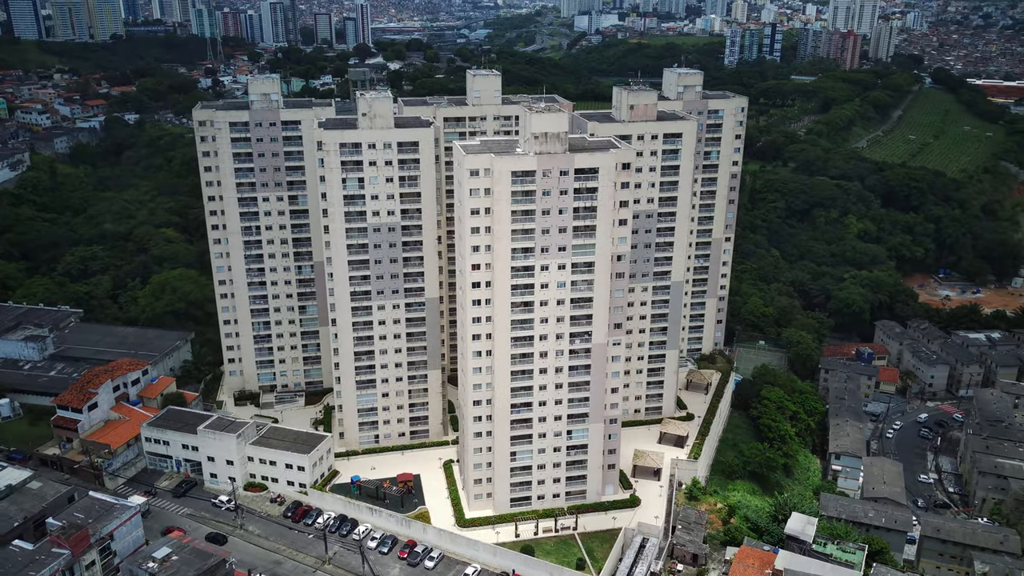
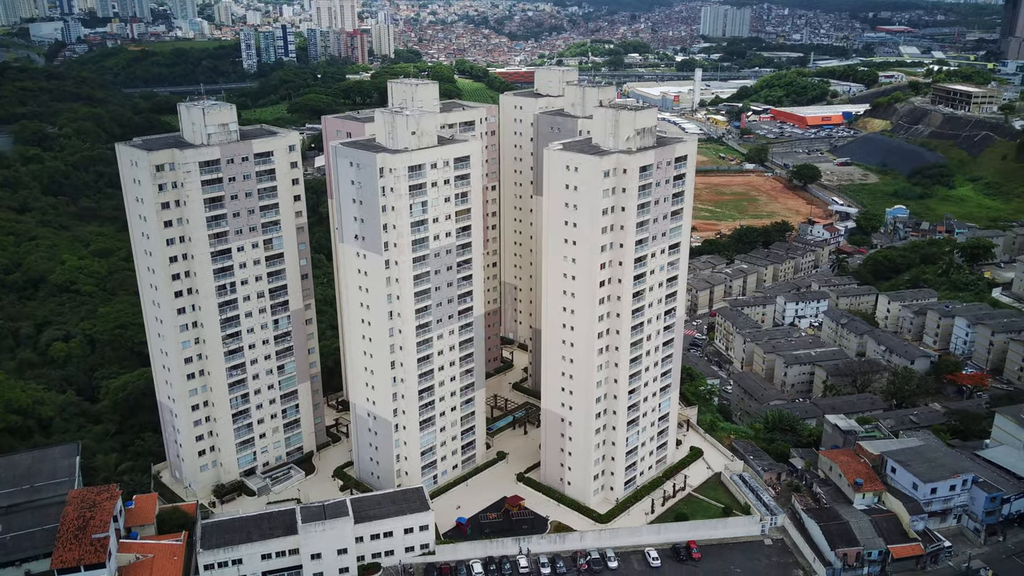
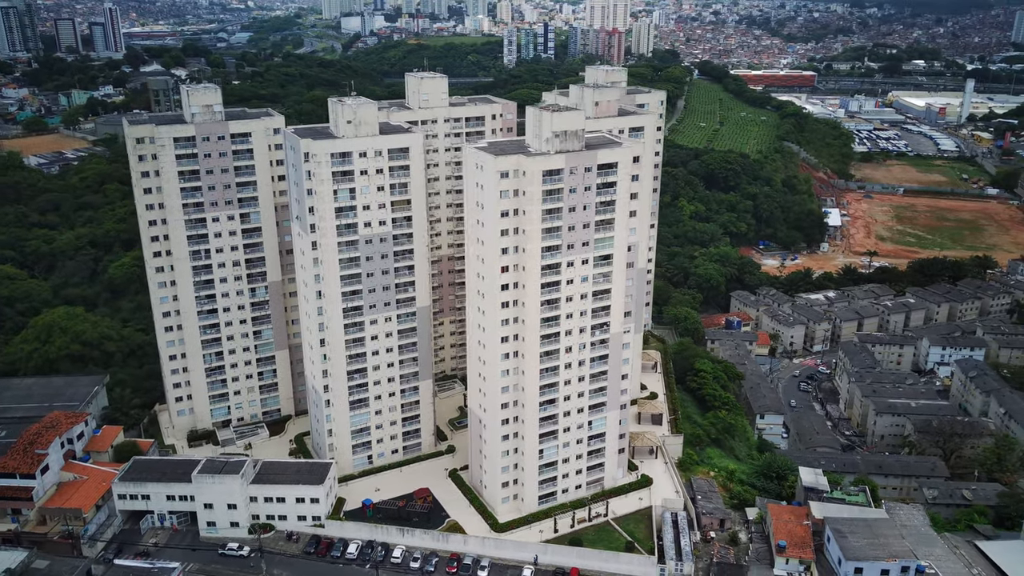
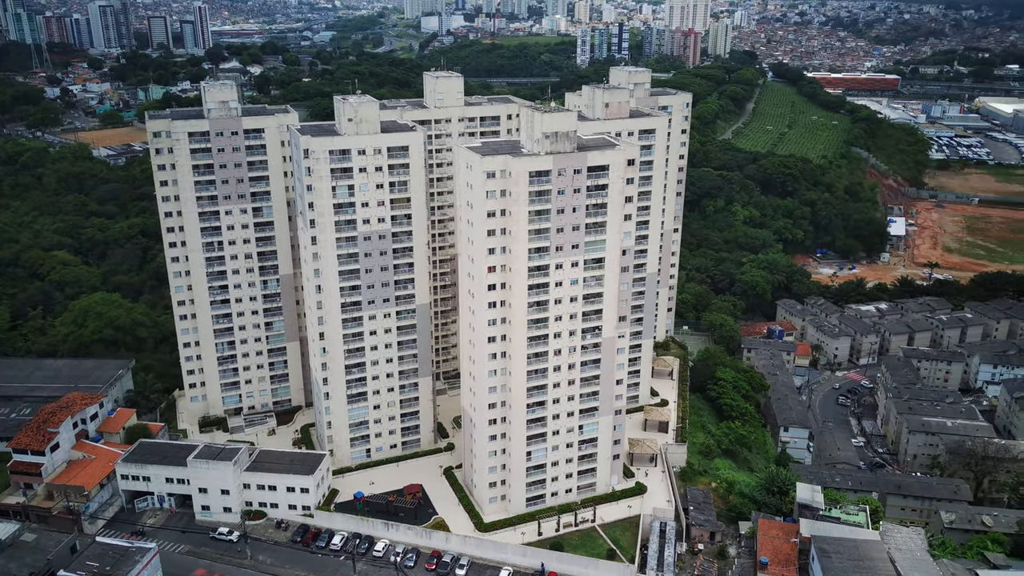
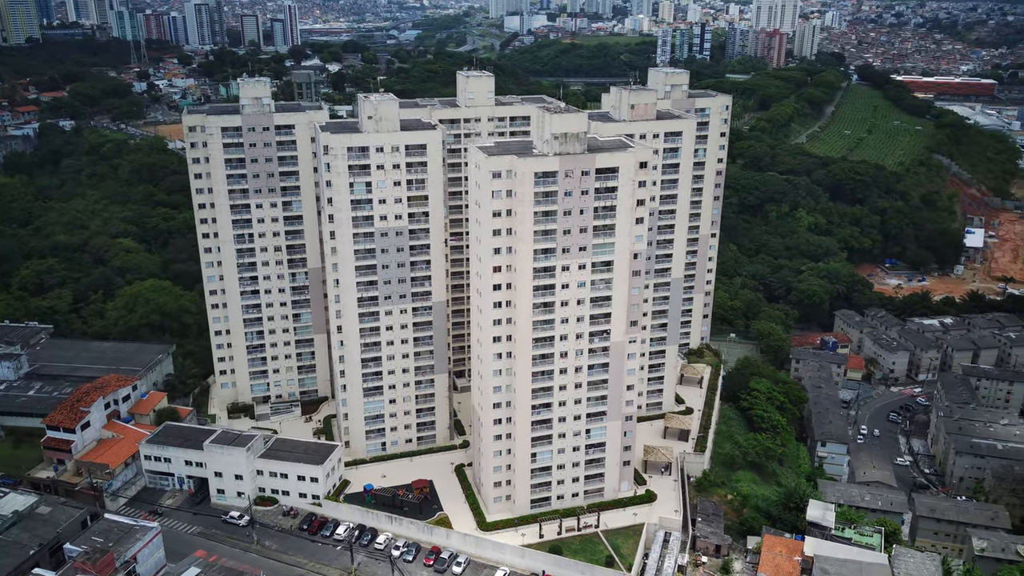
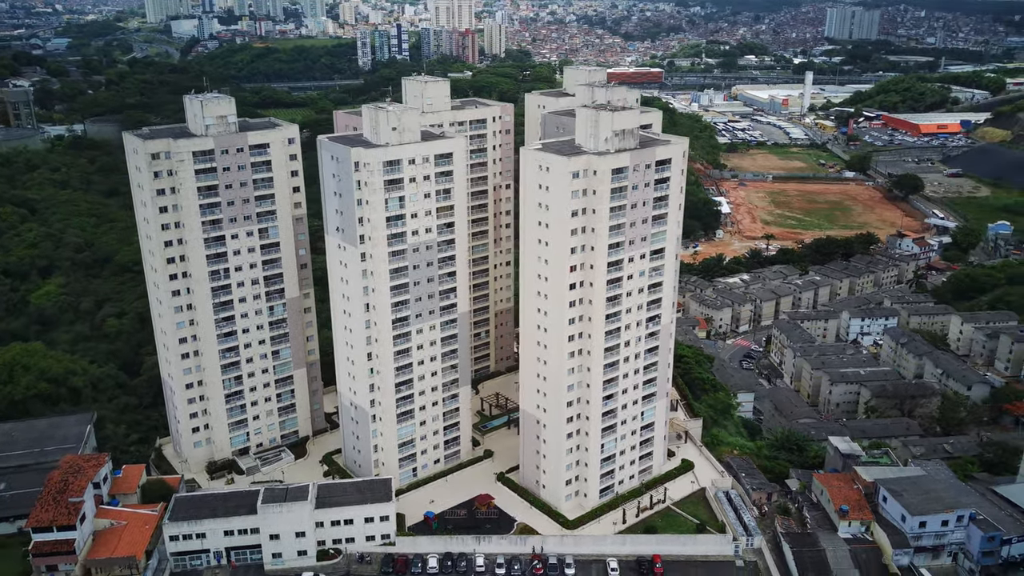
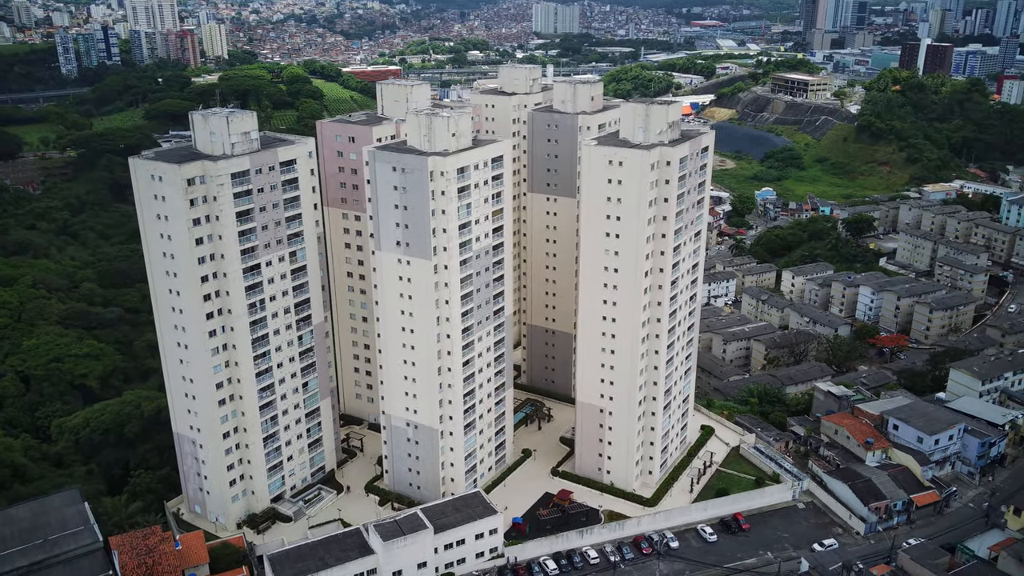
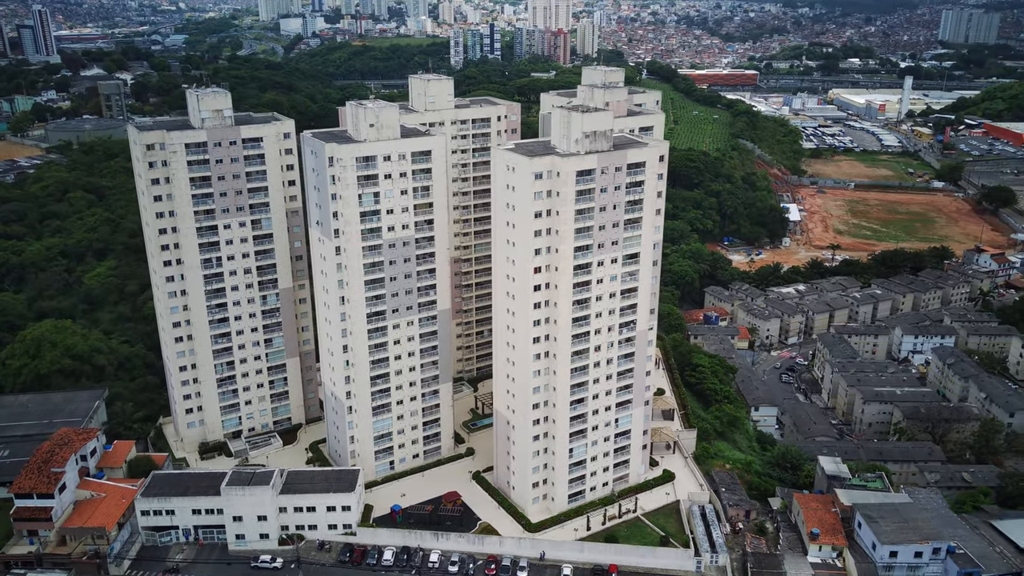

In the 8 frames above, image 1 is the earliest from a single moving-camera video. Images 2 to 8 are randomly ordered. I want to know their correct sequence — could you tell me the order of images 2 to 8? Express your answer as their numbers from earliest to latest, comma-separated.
5, 4, 3, 8, 6, 2, 7
